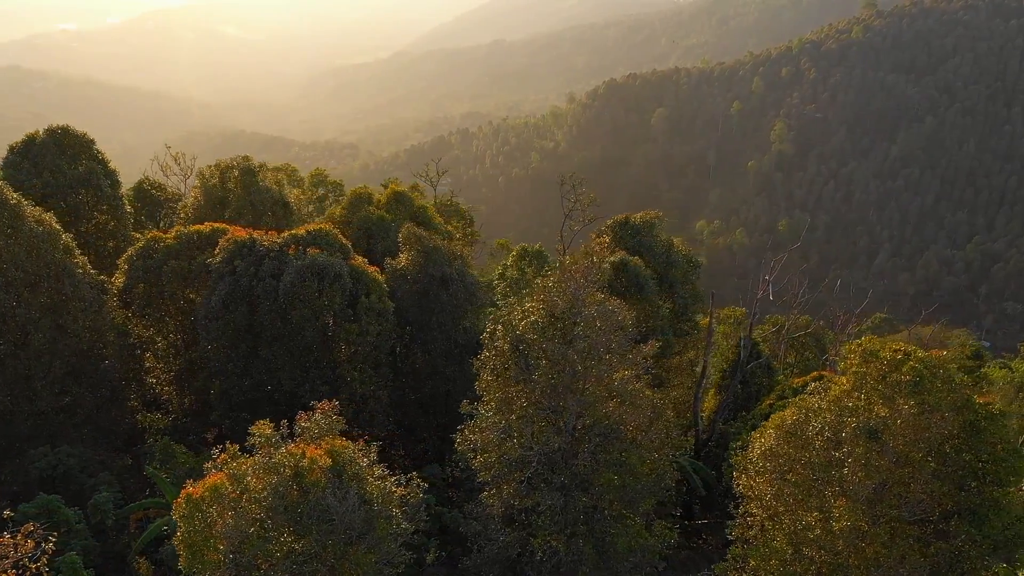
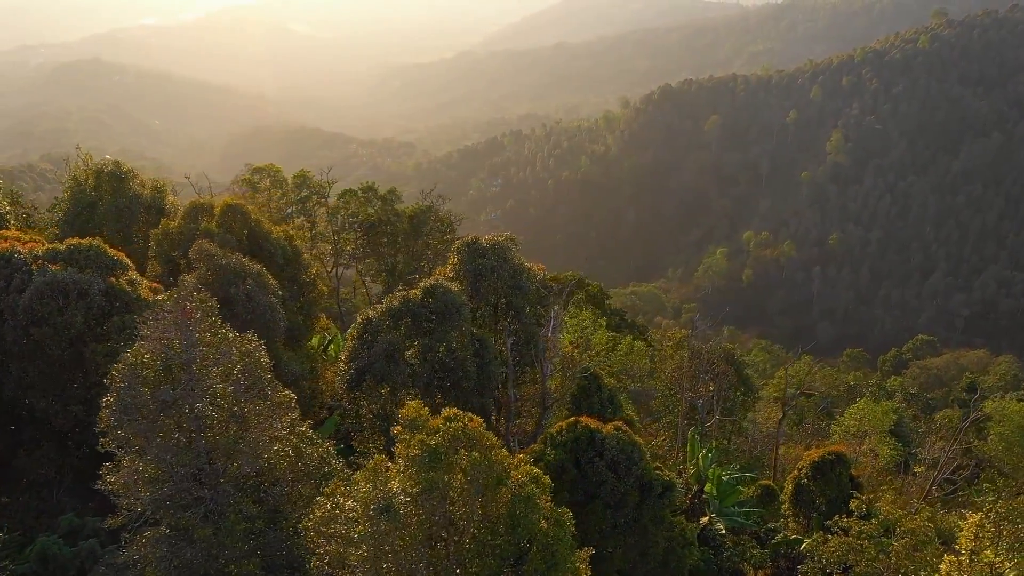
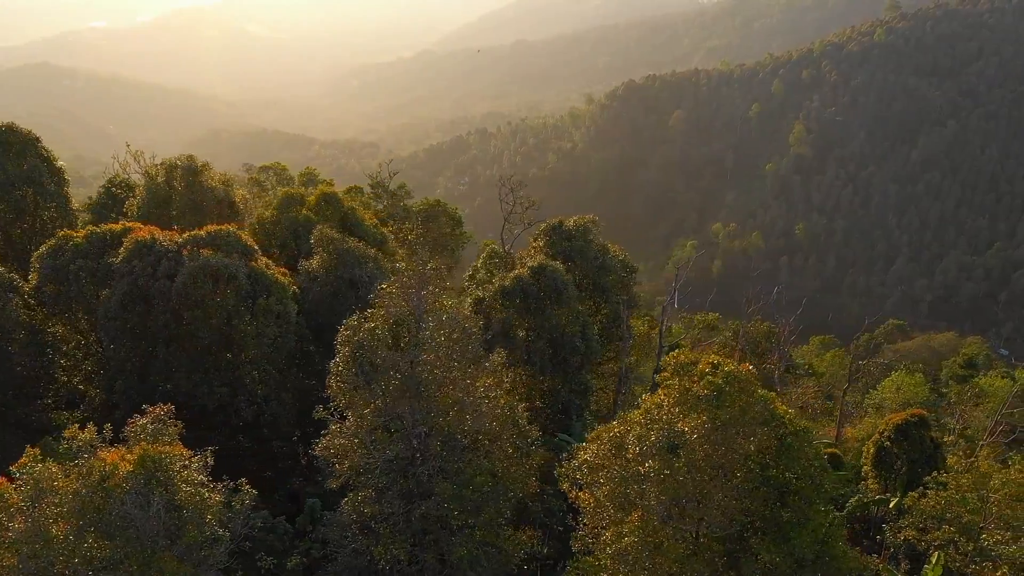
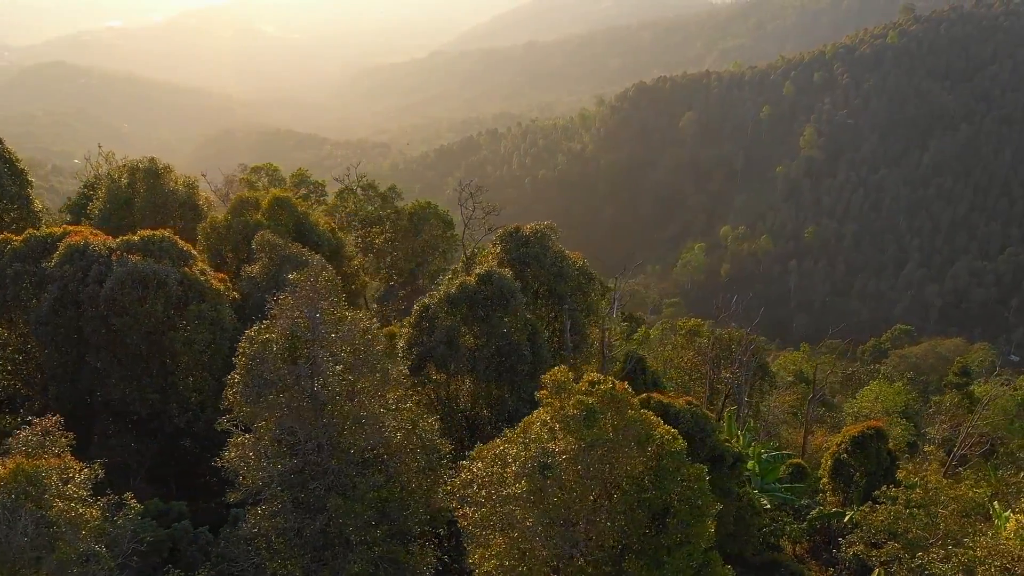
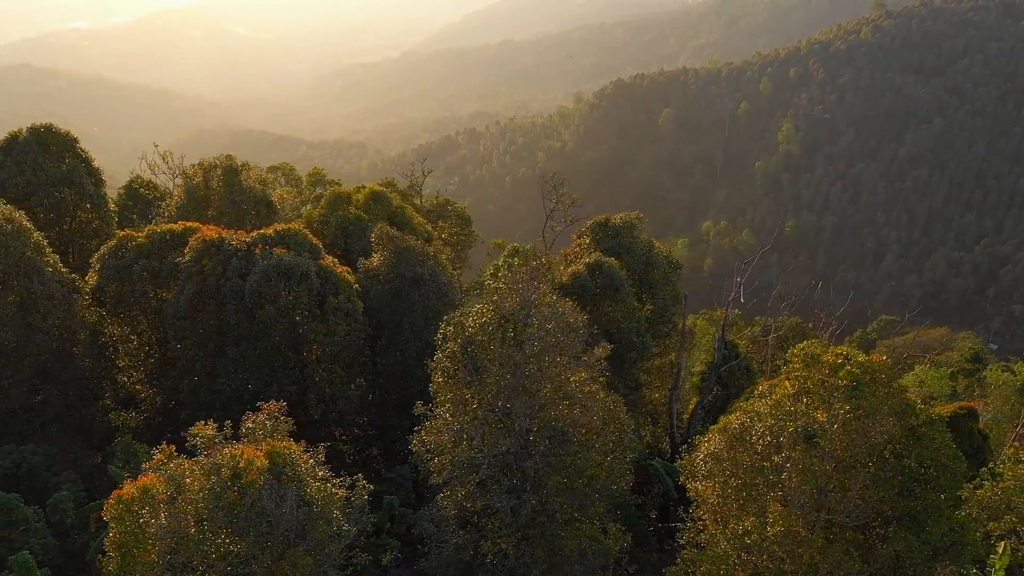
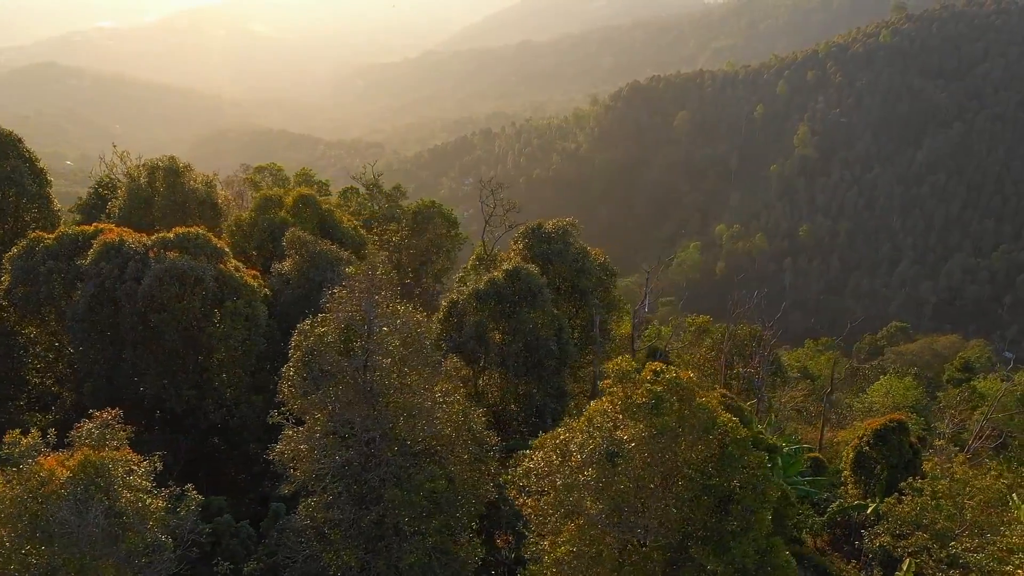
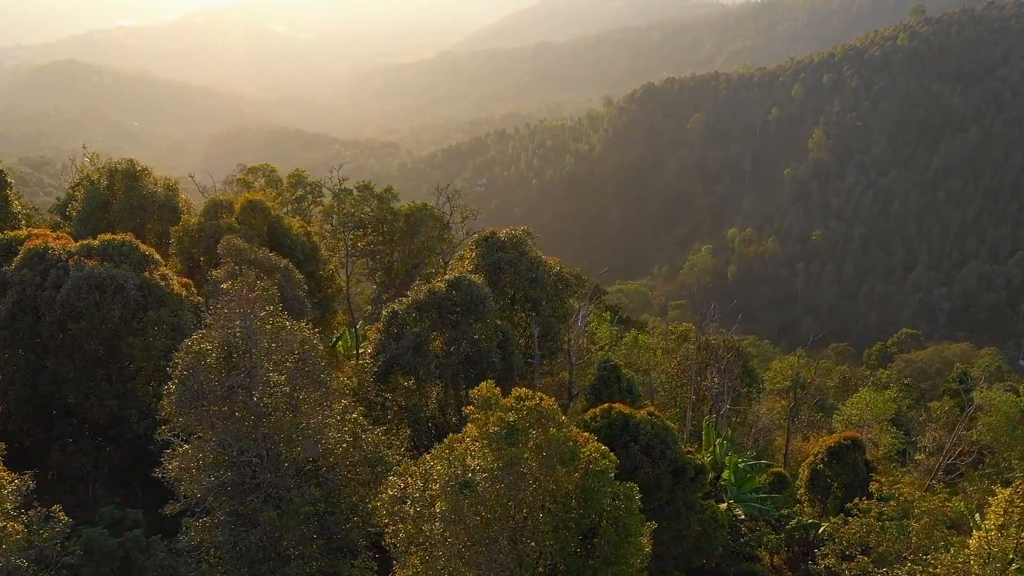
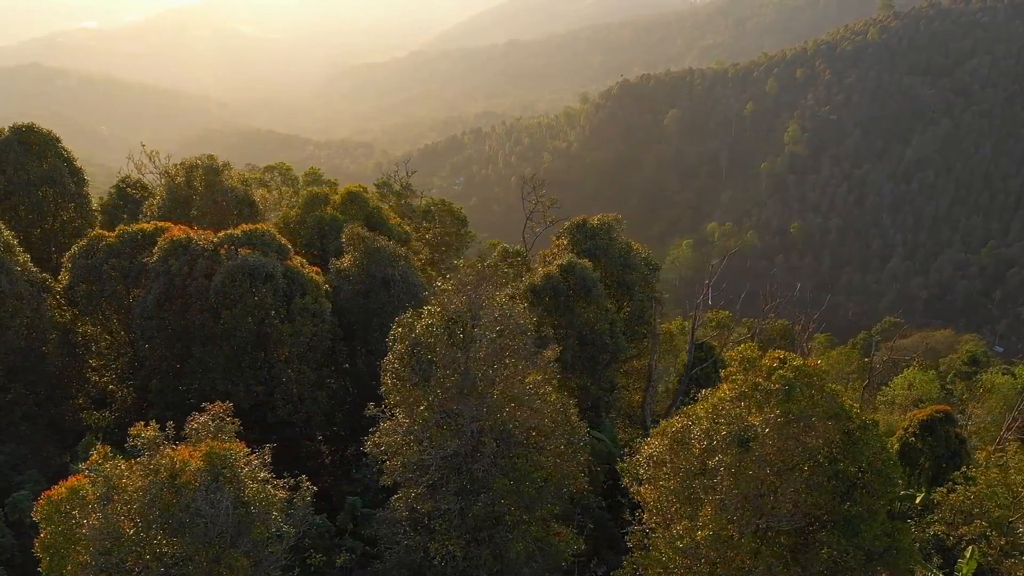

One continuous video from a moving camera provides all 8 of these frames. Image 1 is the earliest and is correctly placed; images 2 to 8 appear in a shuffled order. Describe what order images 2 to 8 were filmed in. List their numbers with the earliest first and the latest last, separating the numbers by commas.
5, 8, 3, 6, 4, 7, 2
